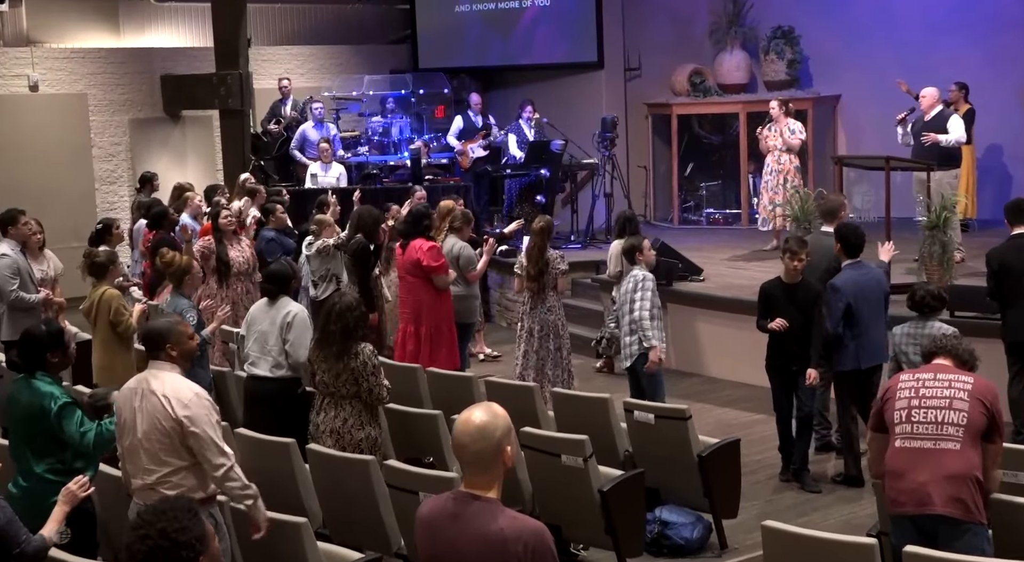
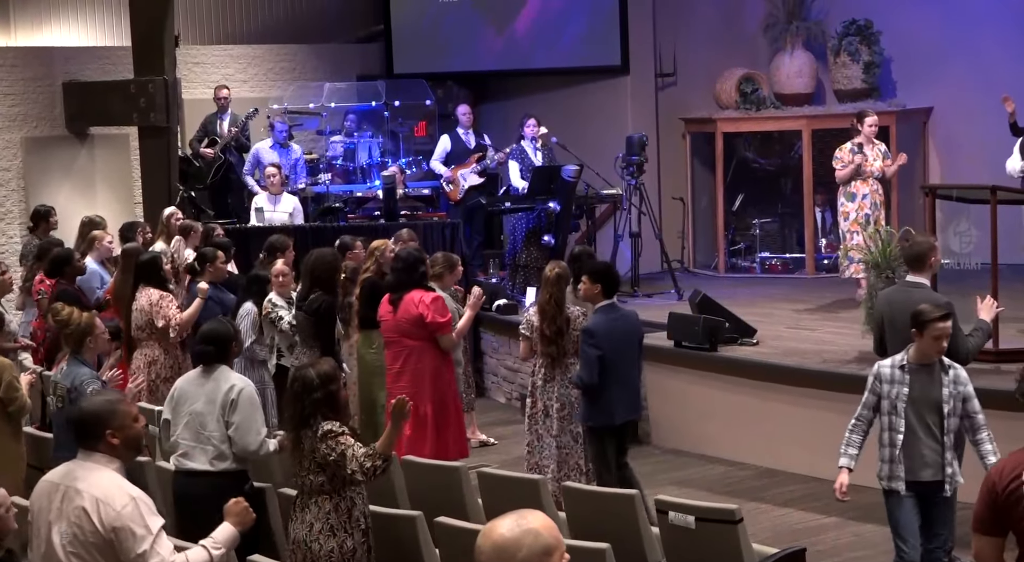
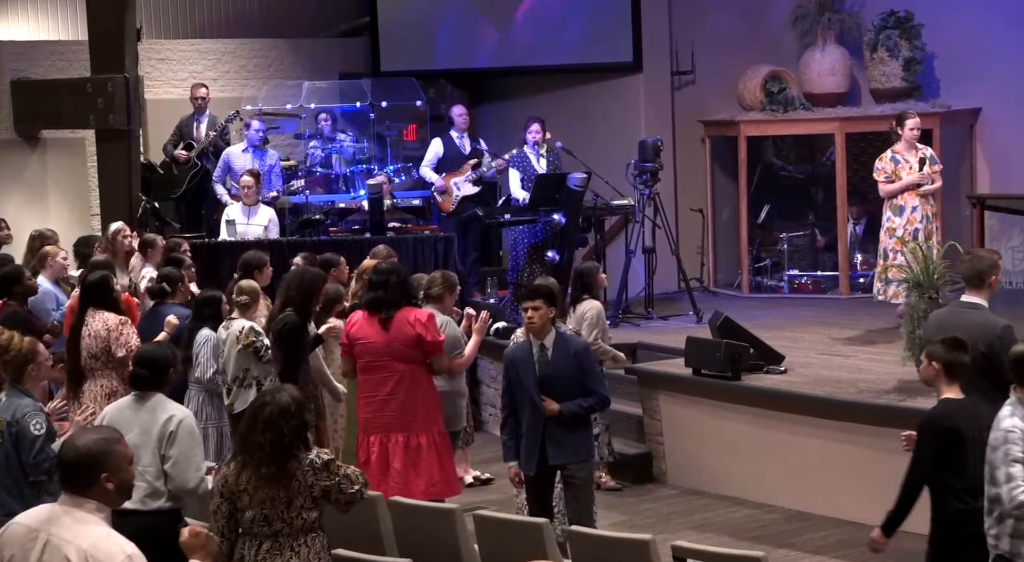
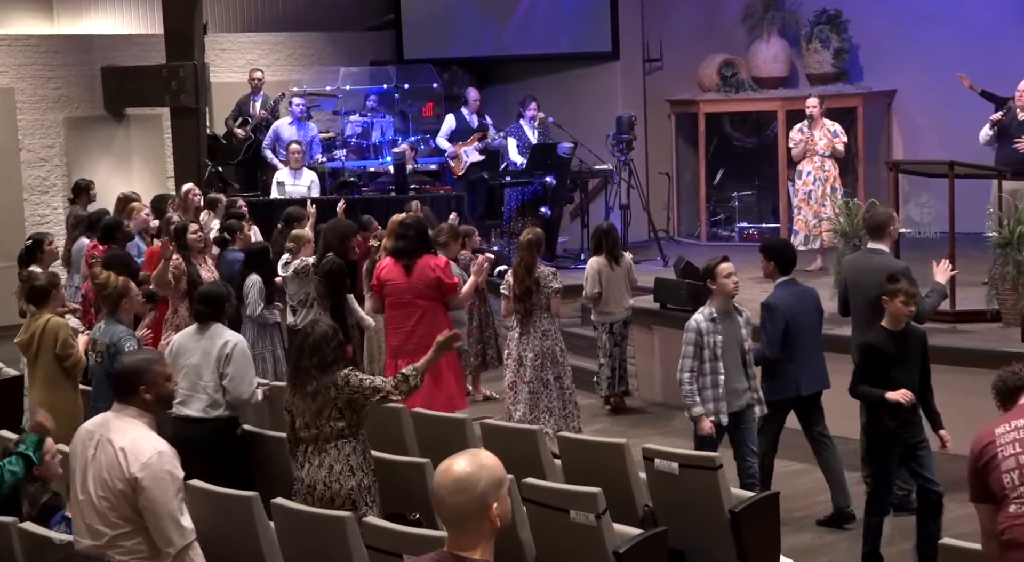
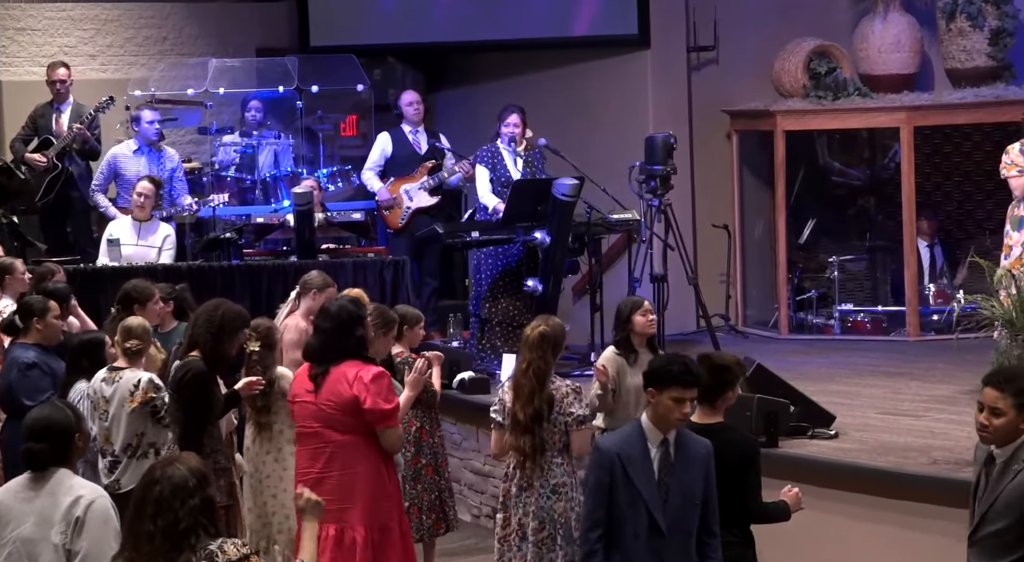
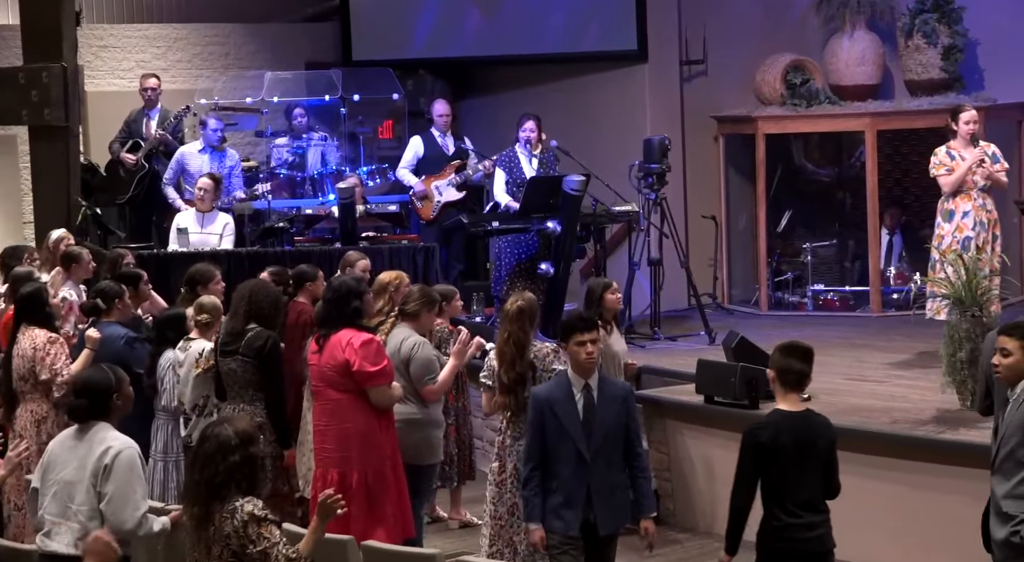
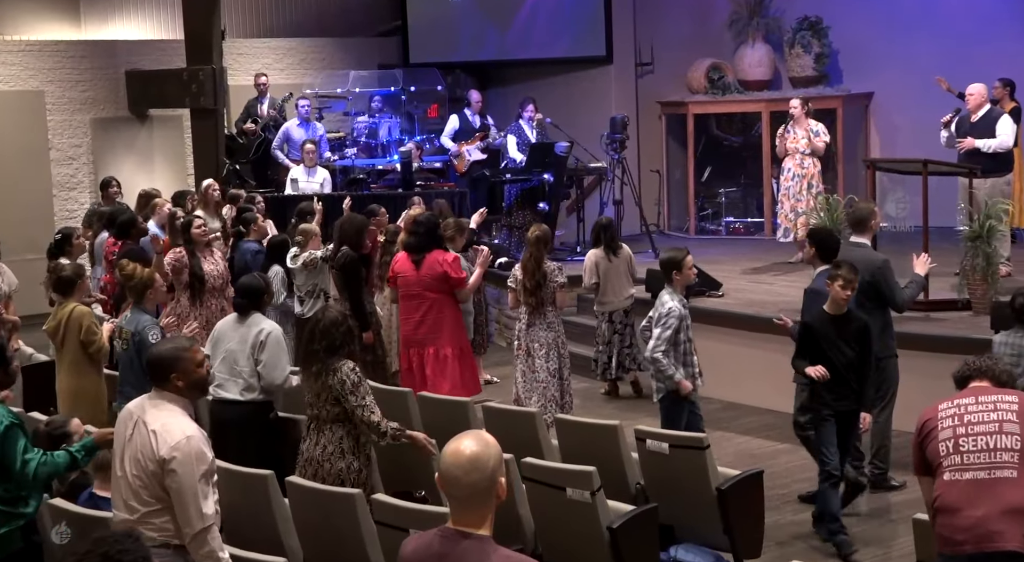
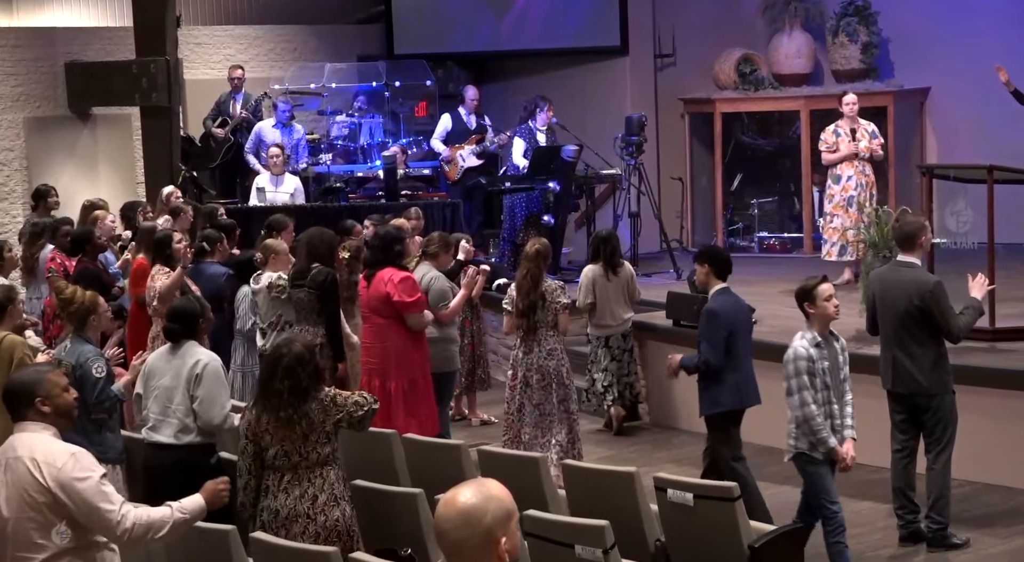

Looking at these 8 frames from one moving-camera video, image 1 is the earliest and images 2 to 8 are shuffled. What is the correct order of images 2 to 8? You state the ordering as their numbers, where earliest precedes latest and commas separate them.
7, 4, 8, 2, 3, 6, 5
